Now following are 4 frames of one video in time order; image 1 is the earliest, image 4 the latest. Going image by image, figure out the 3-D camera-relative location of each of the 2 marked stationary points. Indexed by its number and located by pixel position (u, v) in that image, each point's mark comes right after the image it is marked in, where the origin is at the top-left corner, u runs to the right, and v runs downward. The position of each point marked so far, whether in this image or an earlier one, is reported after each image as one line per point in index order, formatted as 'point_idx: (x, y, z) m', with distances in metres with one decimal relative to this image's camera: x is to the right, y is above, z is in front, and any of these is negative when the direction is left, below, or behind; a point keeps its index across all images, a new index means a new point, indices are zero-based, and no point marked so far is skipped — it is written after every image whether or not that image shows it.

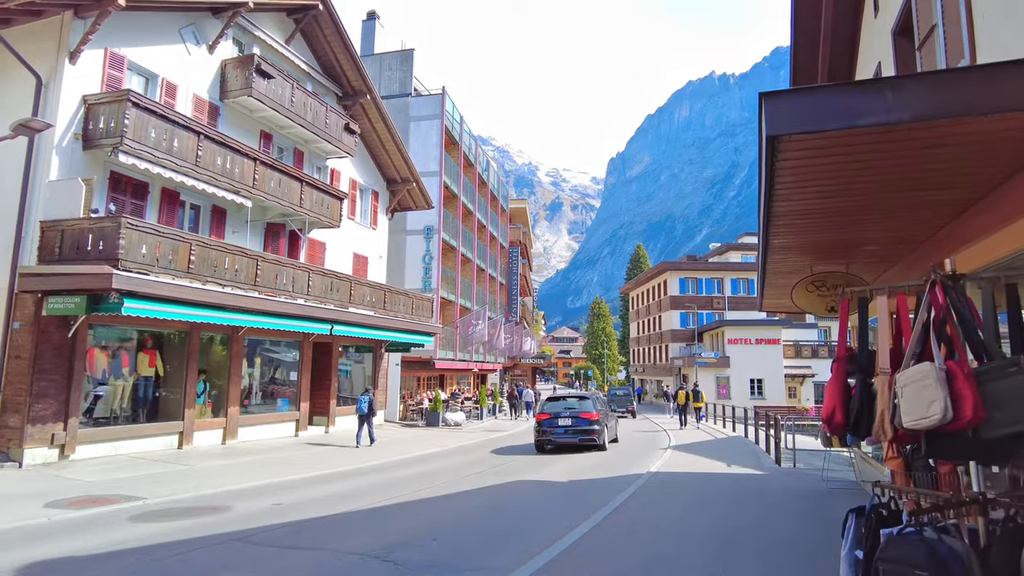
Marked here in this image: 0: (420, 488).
0: (-1.7, -3.7, +11.7) m
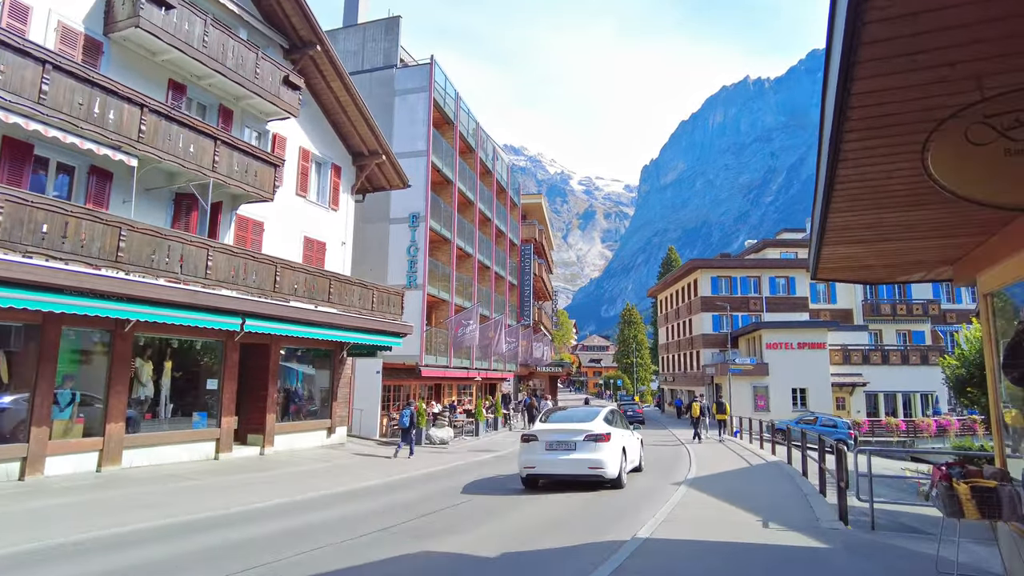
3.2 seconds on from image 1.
0: (-2.8, -3.2, +7.4) m
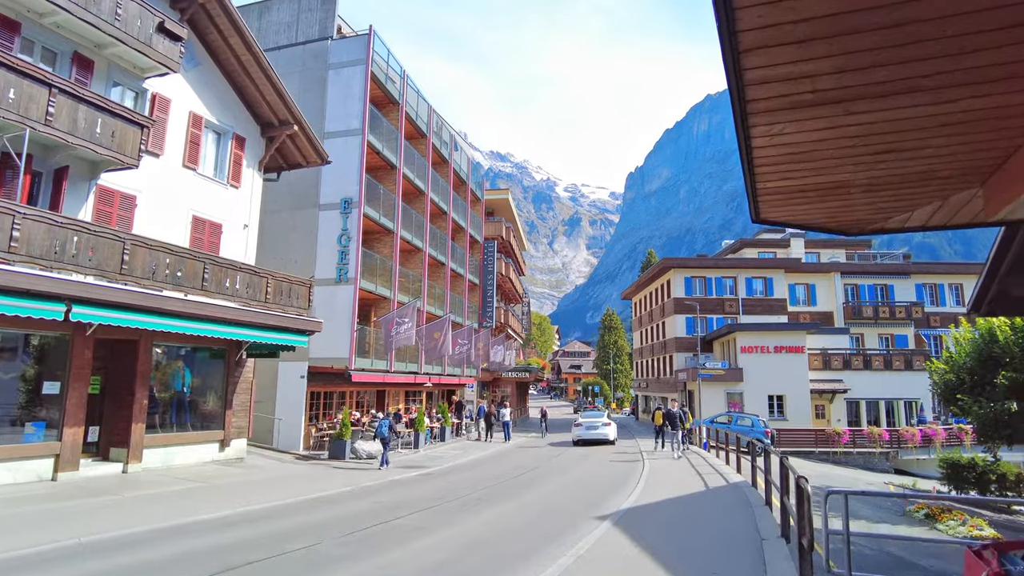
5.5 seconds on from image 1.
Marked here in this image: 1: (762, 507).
0: (-4.6, -2.7, +4.5) m
1: (+4.3, -3.6, +10.7) m
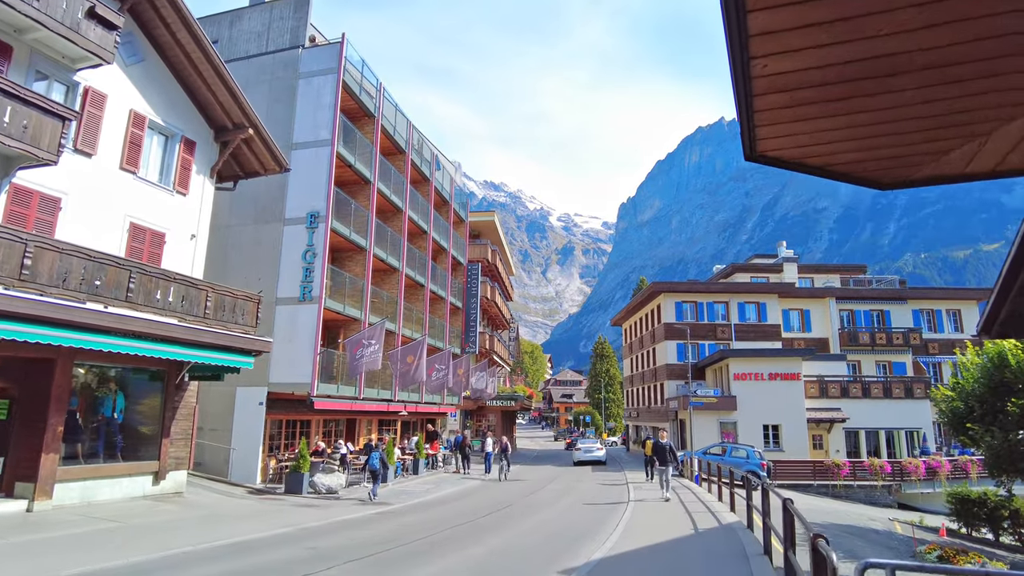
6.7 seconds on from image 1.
0: (-5.2, -2.5, +2.7) m
1: (+3.6, -3.7, +9.0) m
